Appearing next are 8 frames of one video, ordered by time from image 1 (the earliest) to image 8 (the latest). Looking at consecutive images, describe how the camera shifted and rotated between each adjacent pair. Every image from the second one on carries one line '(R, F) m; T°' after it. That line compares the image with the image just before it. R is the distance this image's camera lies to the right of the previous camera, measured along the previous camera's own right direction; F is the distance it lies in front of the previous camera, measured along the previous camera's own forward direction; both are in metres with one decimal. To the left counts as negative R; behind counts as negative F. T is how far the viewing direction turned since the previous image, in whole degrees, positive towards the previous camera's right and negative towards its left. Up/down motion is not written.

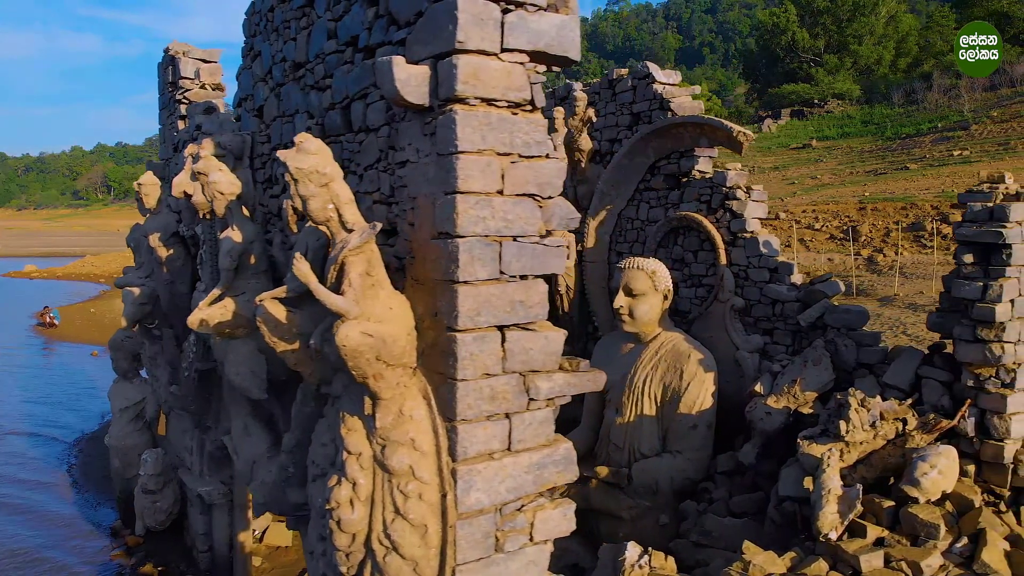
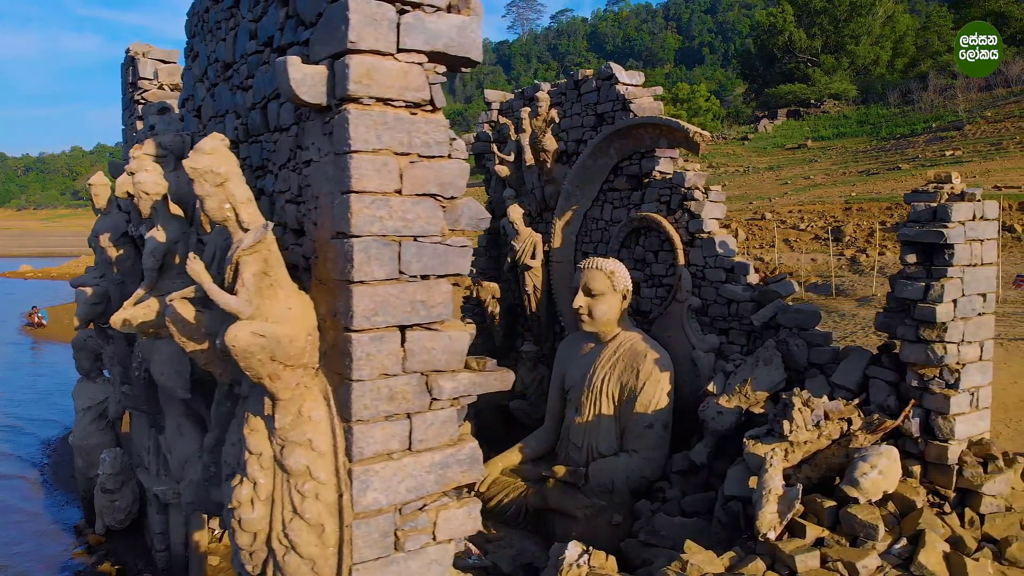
(+0.5, 0.0) m; 0°
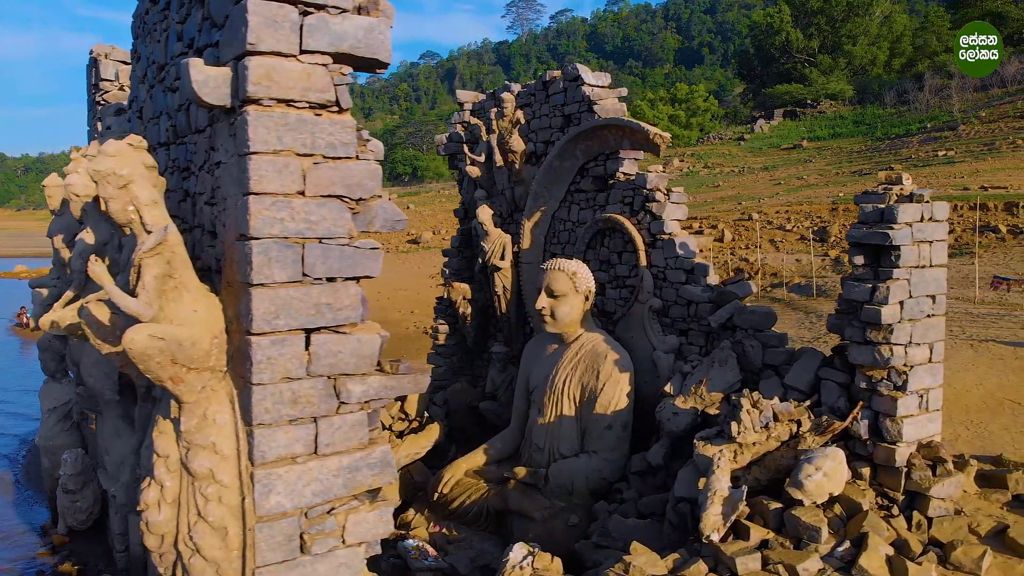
(+0.4, 0.0) m; 0°
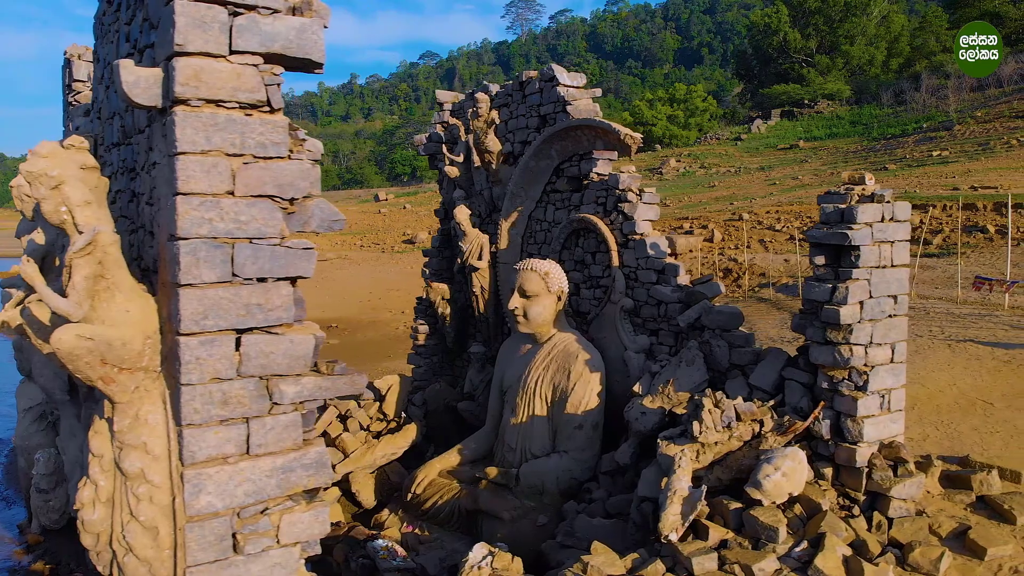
(+0.3, 0.0) m; 0°
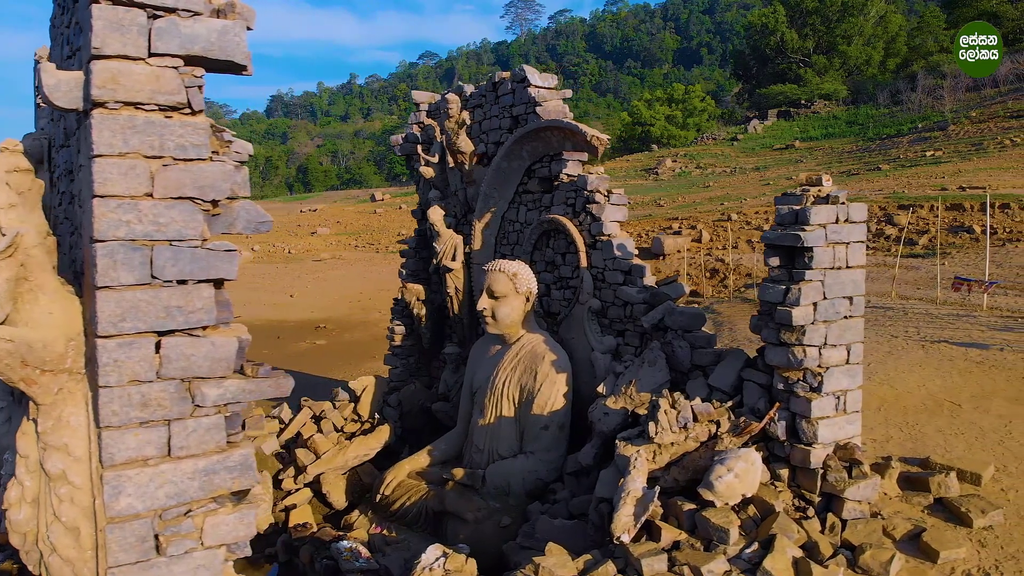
(+0.4, 0.0) m; 0°
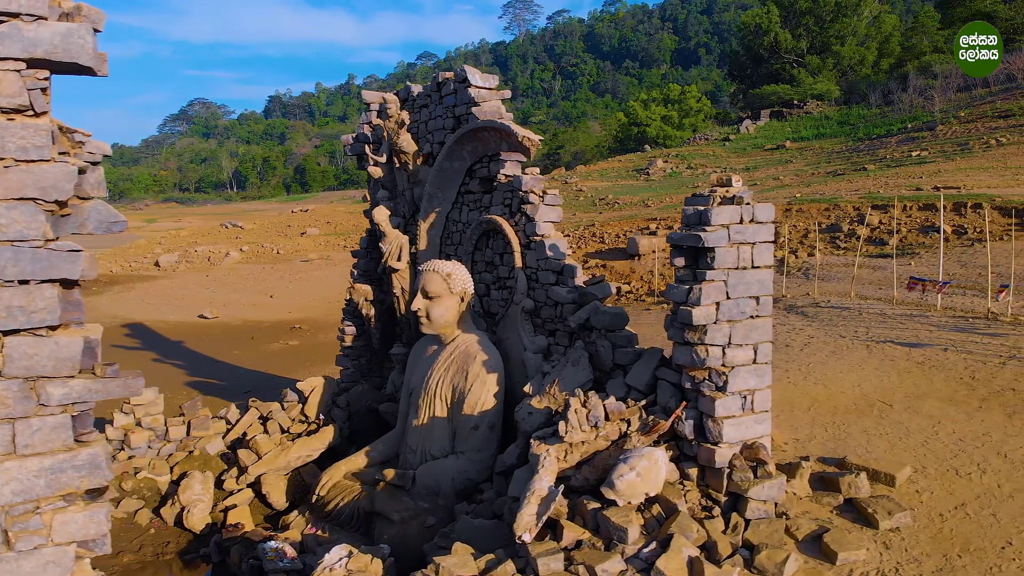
(+0.8, 0.0) m; 0°
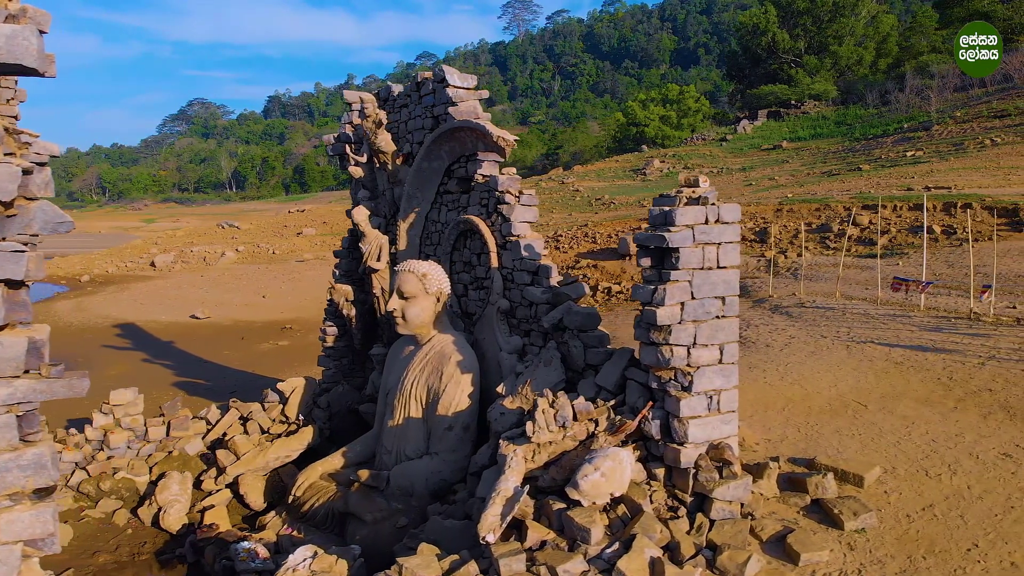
(+0.3, 0.0) m; 0°
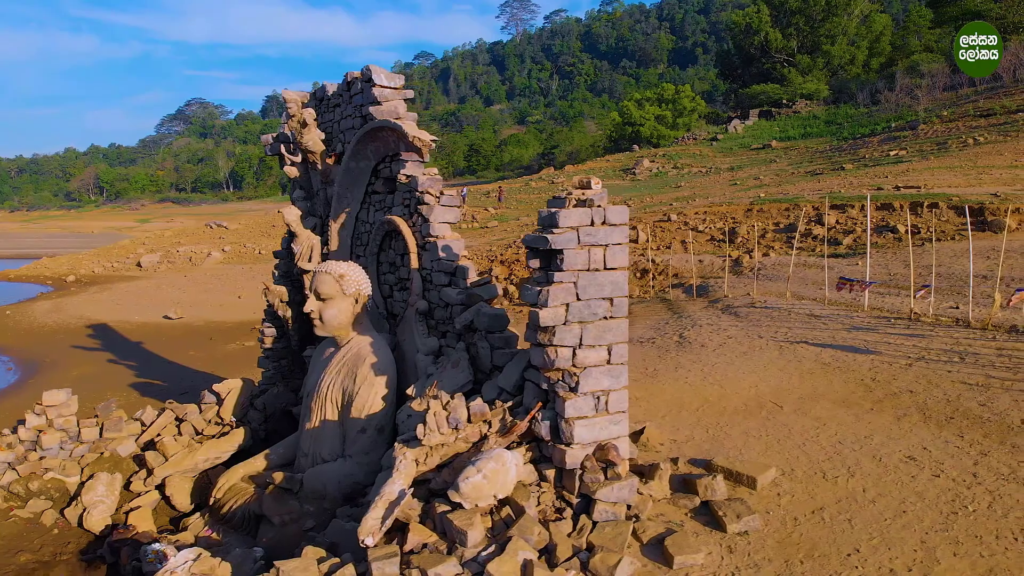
(+0.9, 0.0) m; 0°
